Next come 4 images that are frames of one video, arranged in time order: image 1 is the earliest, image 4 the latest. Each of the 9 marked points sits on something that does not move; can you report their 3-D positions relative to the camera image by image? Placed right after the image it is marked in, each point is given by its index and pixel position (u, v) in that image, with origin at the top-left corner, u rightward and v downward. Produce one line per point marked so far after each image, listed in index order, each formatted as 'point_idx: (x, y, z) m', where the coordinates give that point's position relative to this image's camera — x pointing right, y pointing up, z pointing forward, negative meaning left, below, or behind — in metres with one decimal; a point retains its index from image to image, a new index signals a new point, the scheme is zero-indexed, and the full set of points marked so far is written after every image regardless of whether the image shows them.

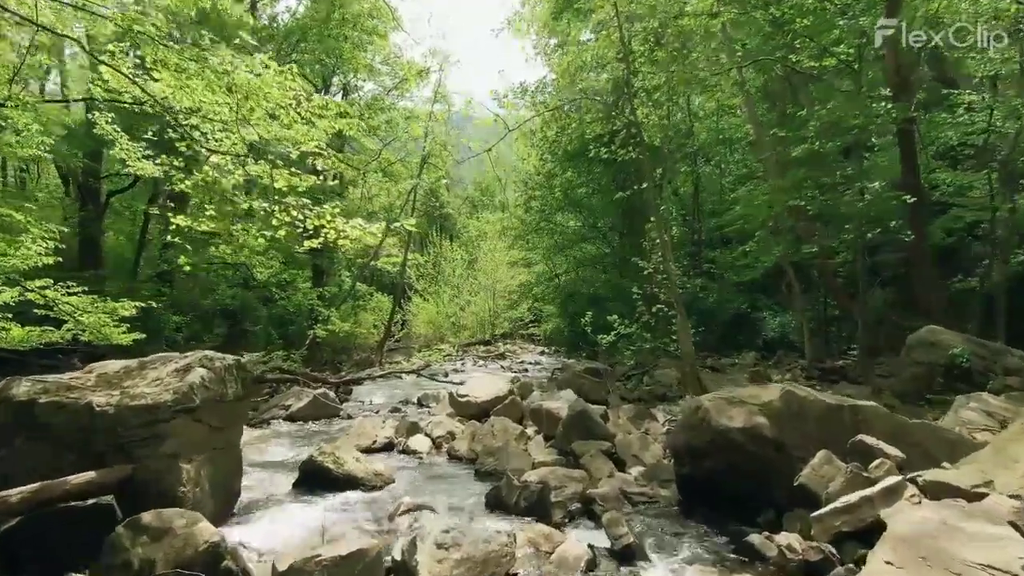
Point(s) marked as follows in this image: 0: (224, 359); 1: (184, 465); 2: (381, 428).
0: (-2.3, -0.6, +6.5) m
1: (-2.3, -1.2, +5.6) m
2: (-1.6, -1.7, +9.9) m
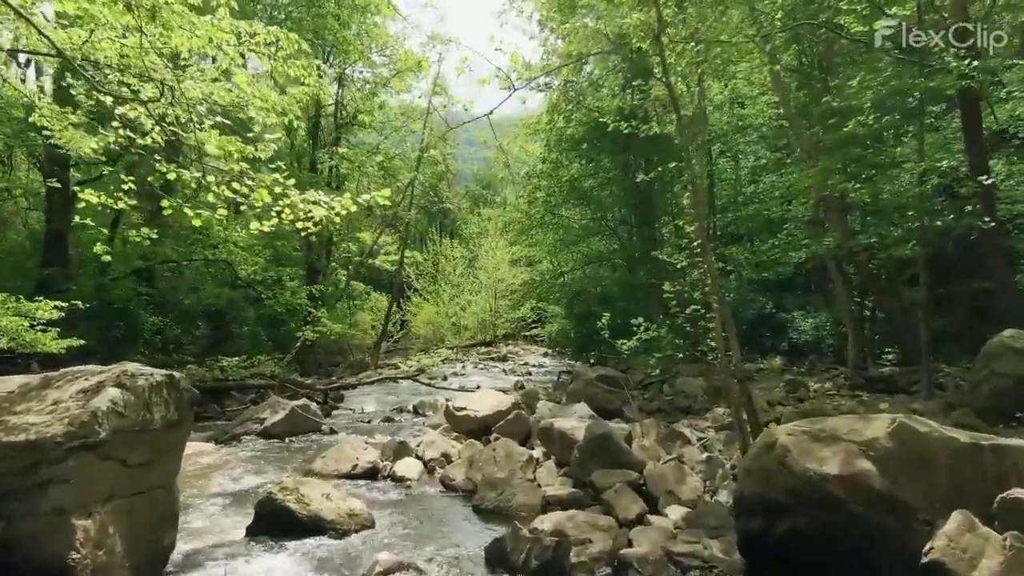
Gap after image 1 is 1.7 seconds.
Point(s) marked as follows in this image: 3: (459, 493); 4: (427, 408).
0: (-2.3, -0.6, +5.1) m
1: (-2.2, -1.2, +4.2) m
2: (-1.5, -1.7, +8.5) m
3: (-0.5, -1.8, +7.2) m
4: (-1.7, -2.4, +15.9) m
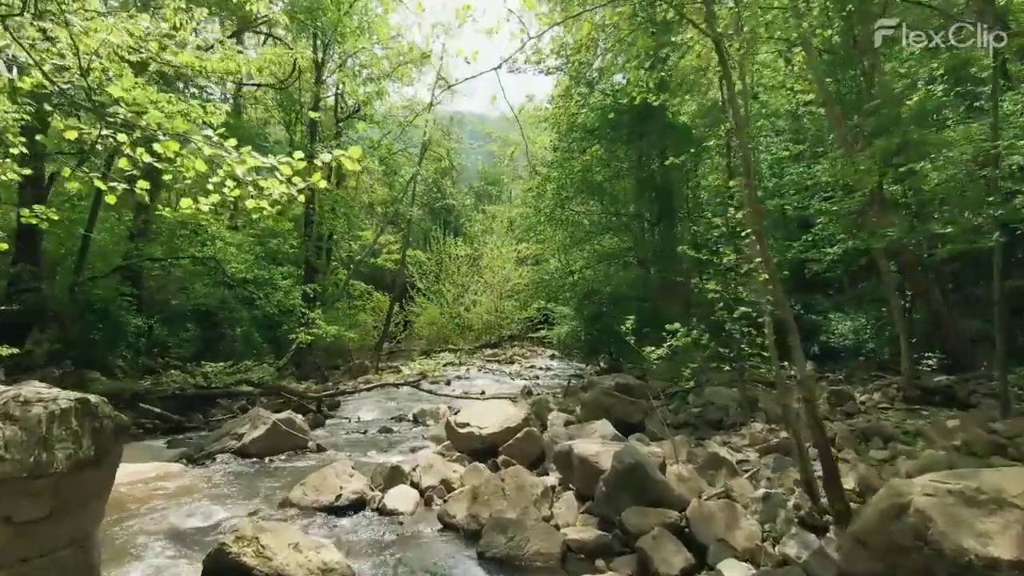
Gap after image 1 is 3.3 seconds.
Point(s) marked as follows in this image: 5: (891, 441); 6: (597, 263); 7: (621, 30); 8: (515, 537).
0: (-2.2, -0.5, +3.9) m
1: (-2.2, -1.2, +3.0) m
2: (-1.4, -1.7, +7.3) m
3: (-0.4, -1.8, +6.0) m
4: (-1.5, -2.4, +14.7) m
5: (+3.5, -1.4, +7.5) m
6: (+1.9, +0.5, +18.4) m
7: (+1.2, +3.0, +9.2) m
8: (0.0, -1.7, +5.5) m
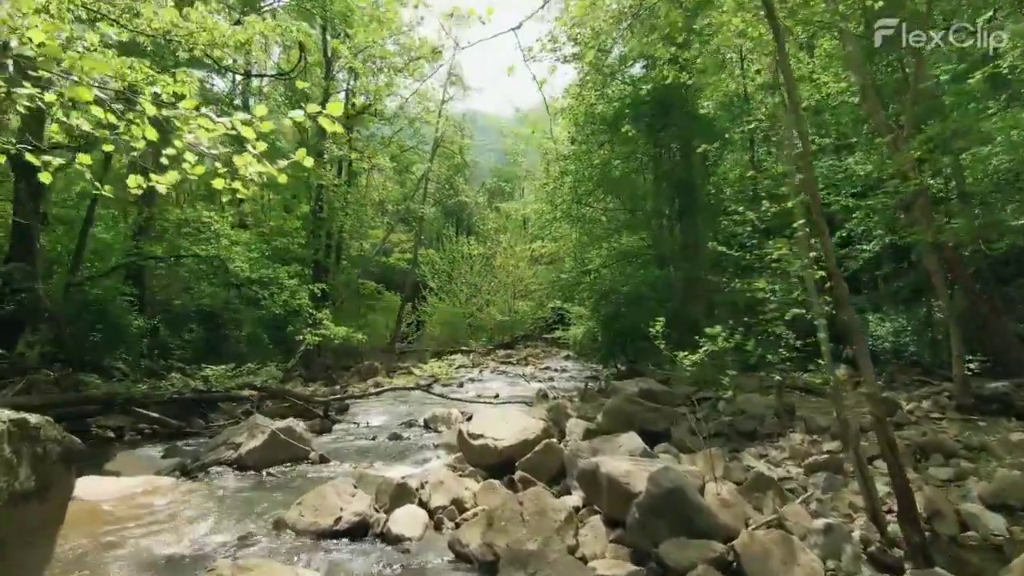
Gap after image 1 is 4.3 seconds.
0: (-2.1, -0.5, +3.2) m
1: (-2.1, -1.2, +2.3) m
2: (-1.3, -1.7, +6.6) m
3: (-0.3, -1.8, +5.3) m
4: (-1.3, -2.3, +14.0) m
5: (+3.7, -1.4, +6.7) m
6: (+2.3, +0.6, +17.7) m
7: (+1.4, +3.0, +8.5) m
8: (+0.1, -1.7, +4.8) m
